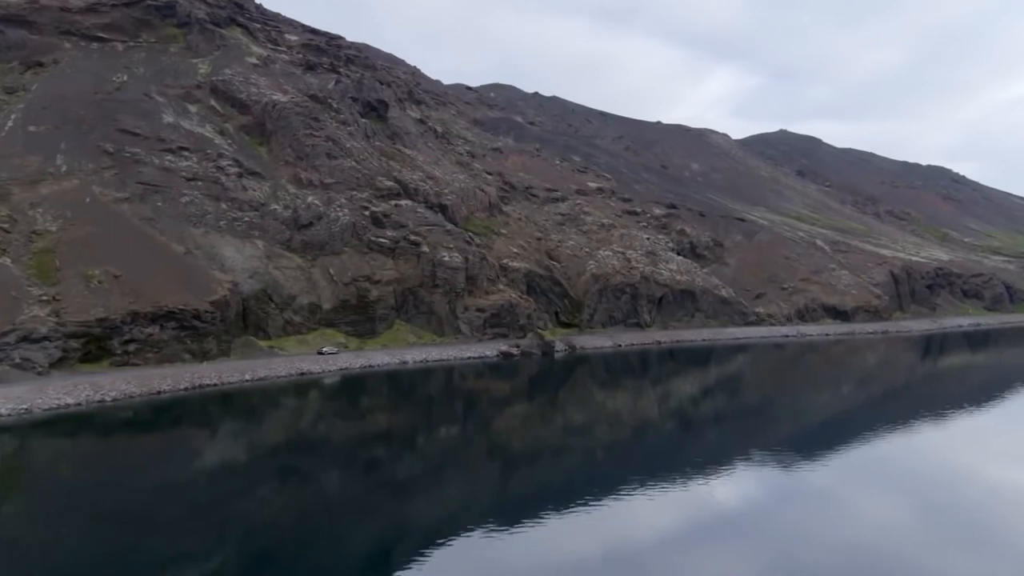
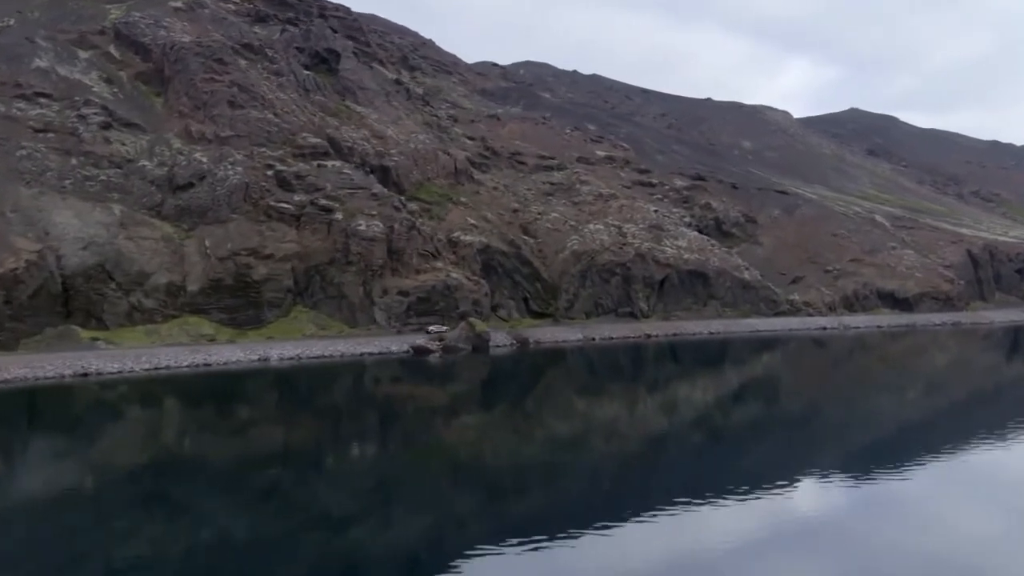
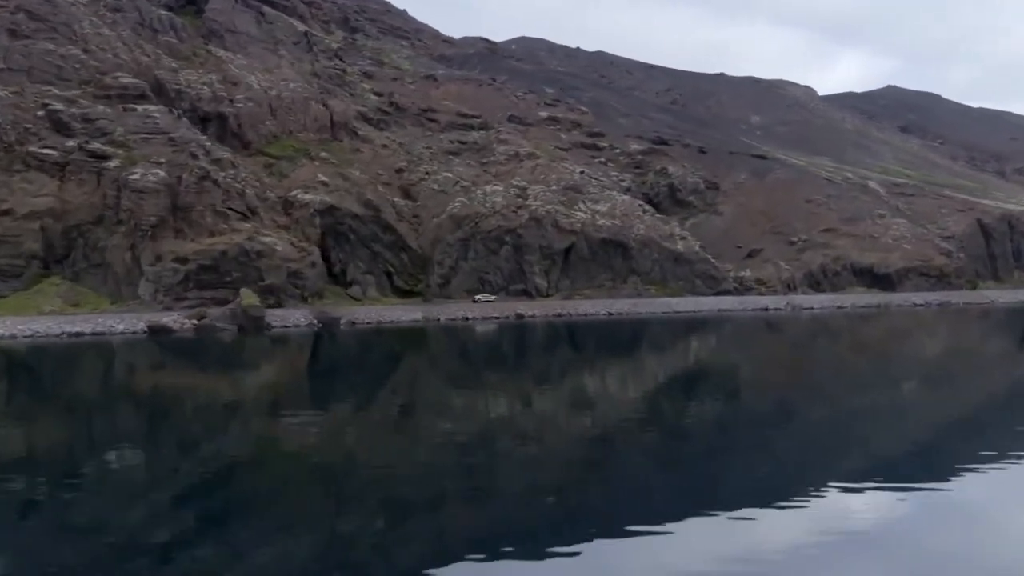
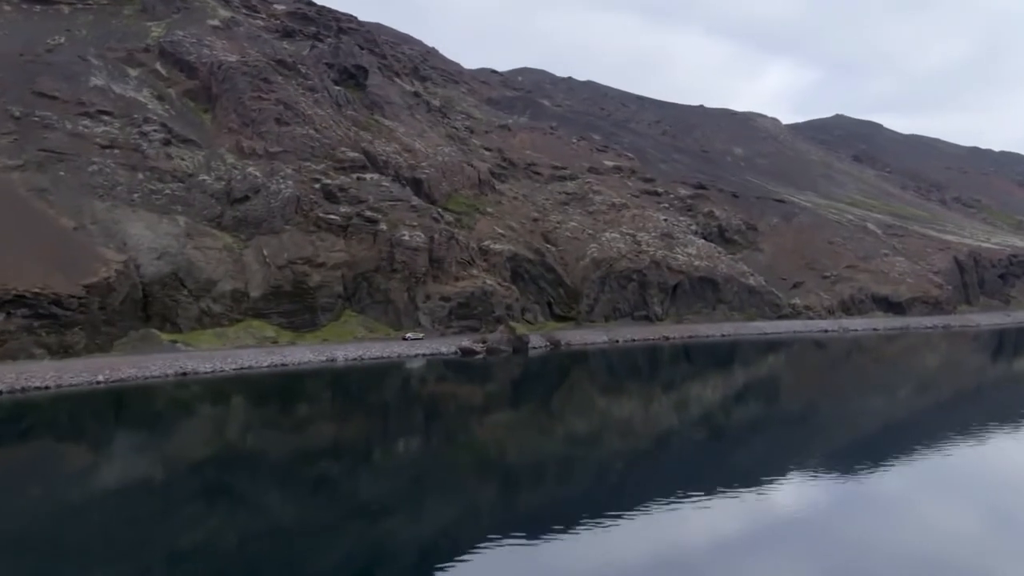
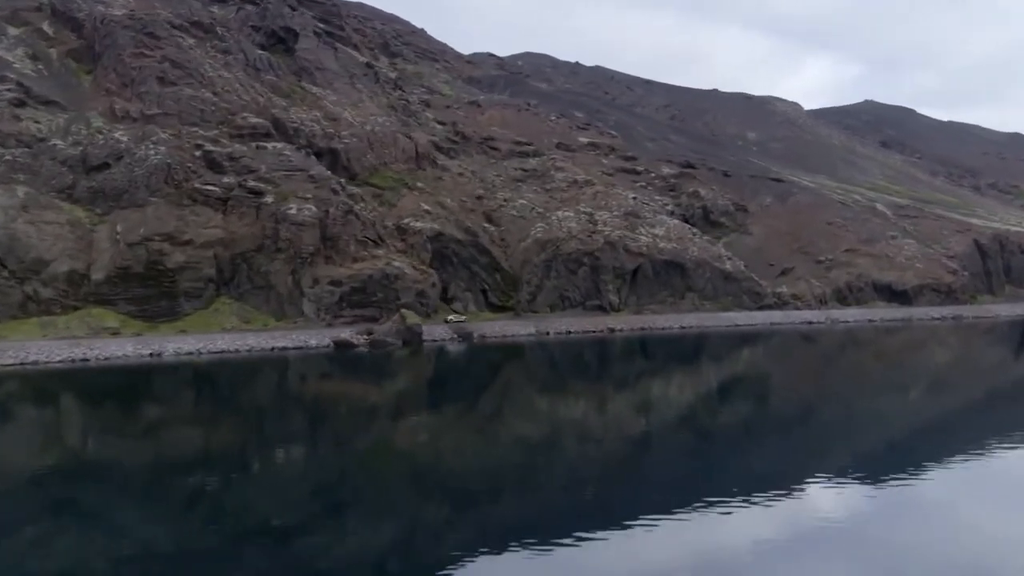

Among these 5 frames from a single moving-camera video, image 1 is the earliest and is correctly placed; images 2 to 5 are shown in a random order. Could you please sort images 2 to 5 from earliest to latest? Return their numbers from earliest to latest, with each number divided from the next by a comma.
4, 2, 5, 3
